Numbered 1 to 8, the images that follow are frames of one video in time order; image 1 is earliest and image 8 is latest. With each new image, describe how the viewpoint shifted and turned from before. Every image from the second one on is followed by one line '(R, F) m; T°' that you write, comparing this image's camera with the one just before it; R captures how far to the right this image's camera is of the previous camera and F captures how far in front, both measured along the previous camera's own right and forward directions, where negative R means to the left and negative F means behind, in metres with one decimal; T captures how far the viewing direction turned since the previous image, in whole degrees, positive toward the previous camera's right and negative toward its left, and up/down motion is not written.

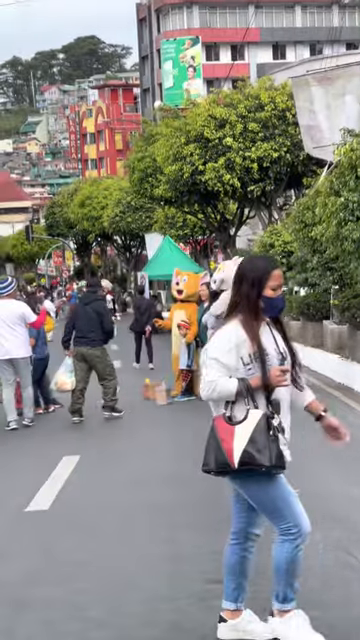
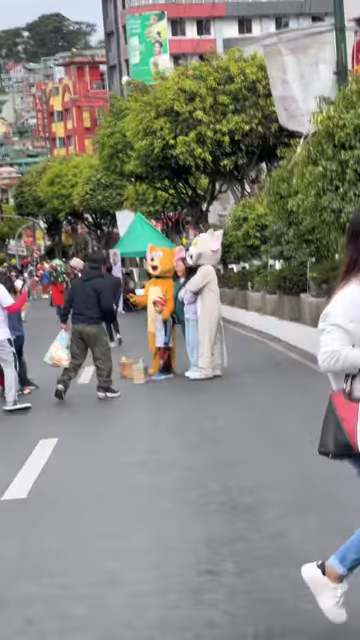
(-0.1, +0.4) m; +2°
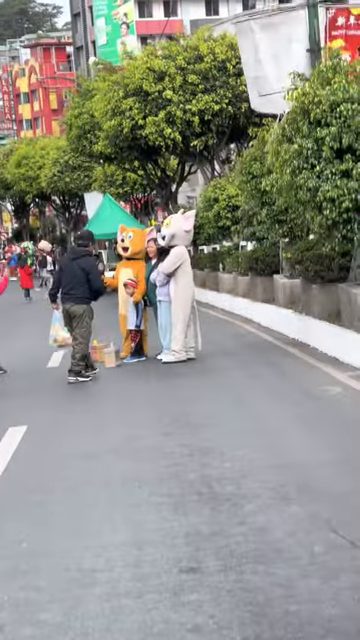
(-0.1, +0.3) m; +2°
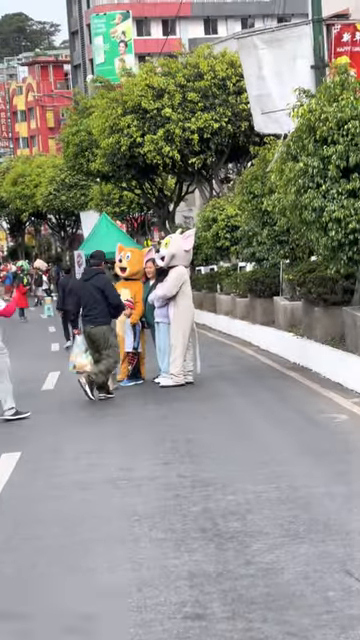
(-0.1, +0.4) m; 0°
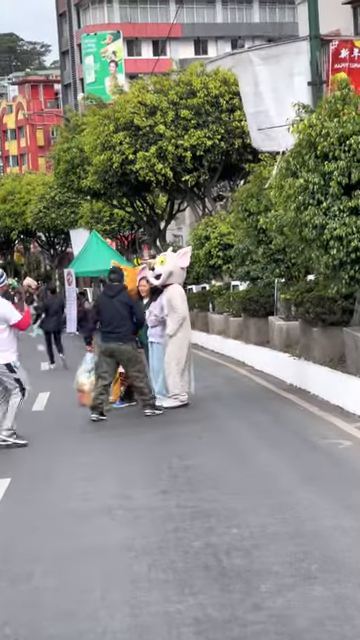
(-0.1, +0.4) m; +1°
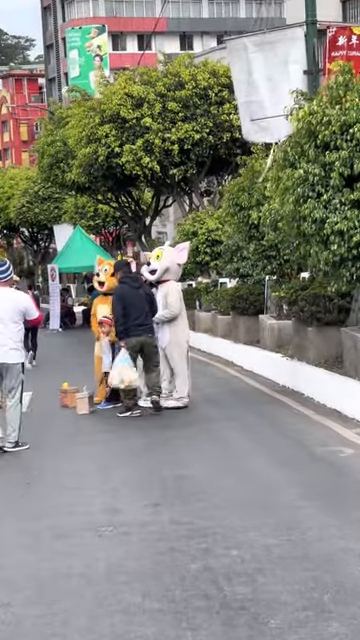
(-0.1, +0.7) m; +1°
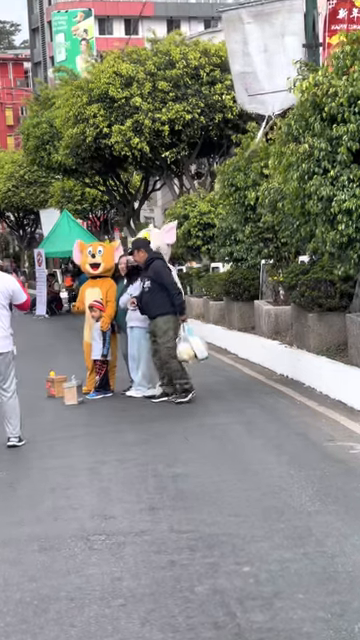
(-0.1, +0.8) m; +1°
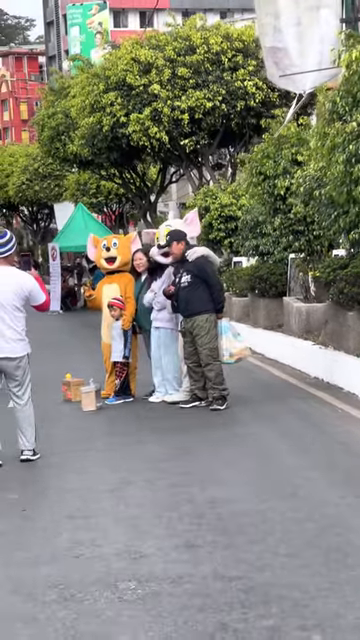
(-0.2, +1.1) m; -1°
